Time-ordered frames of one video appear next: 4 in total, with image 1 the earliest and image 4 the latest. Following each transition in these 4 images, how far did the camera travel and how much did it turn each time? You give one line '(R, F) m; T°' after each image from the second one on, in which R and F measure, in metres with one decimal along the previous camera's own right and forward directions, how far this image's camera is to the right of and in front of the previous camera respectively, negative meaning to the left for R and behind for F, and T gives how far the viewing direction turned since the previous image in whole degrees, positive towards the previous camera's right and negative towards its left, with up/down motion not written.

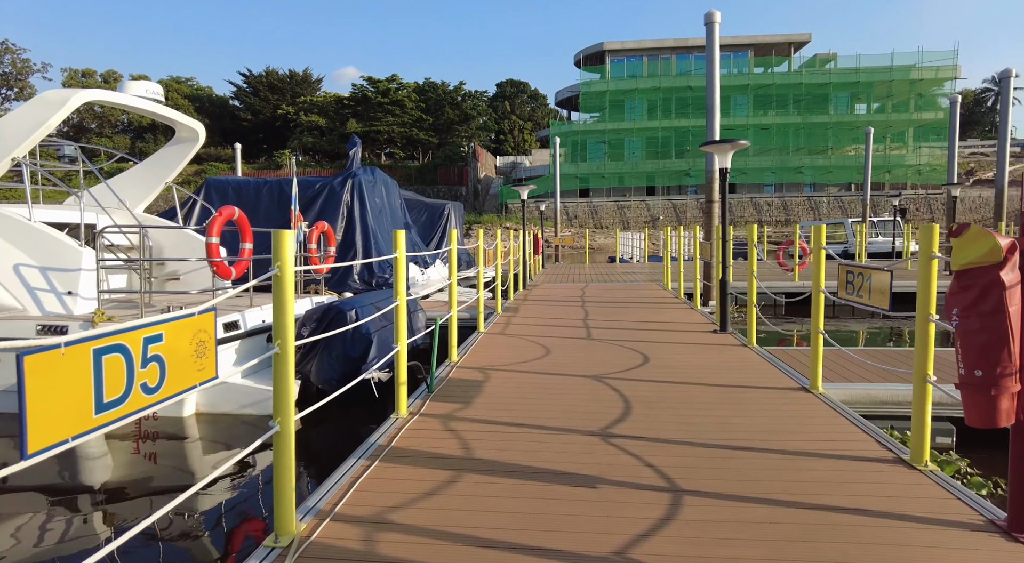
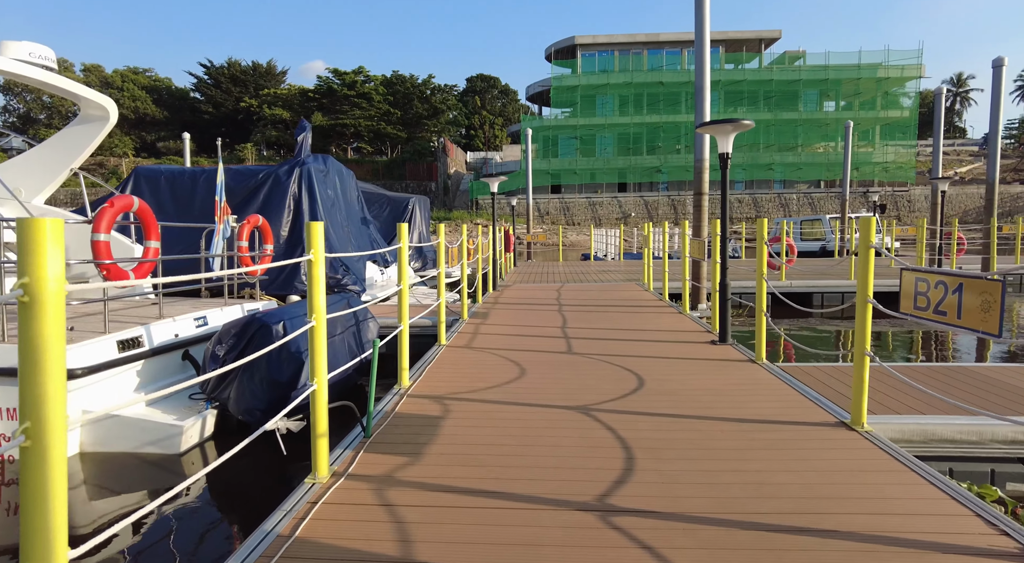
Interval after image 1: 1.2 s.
(0.0, +1.2) m; +2°
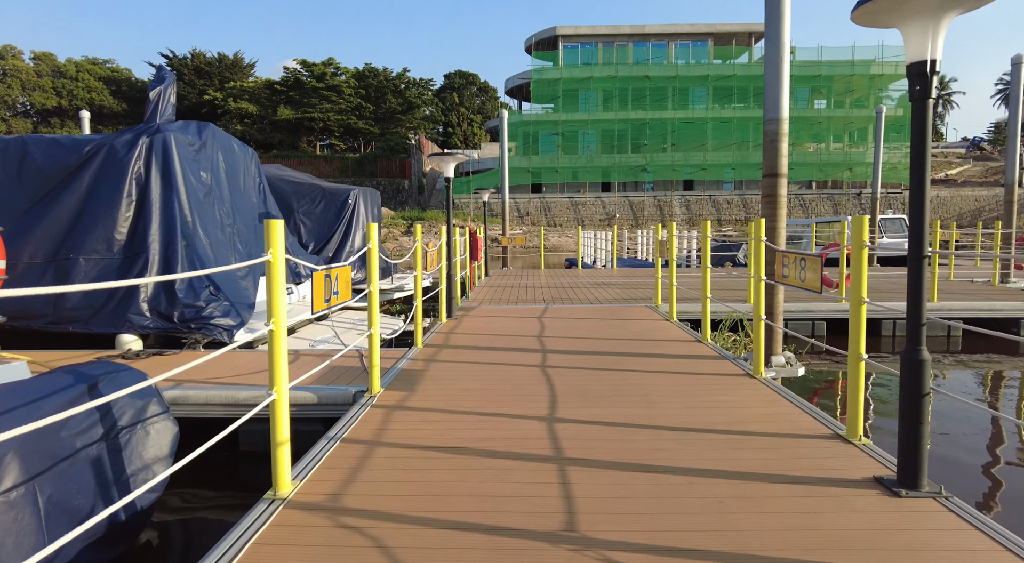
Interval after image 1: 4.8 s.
(+0.2, +3.8) m; +2°
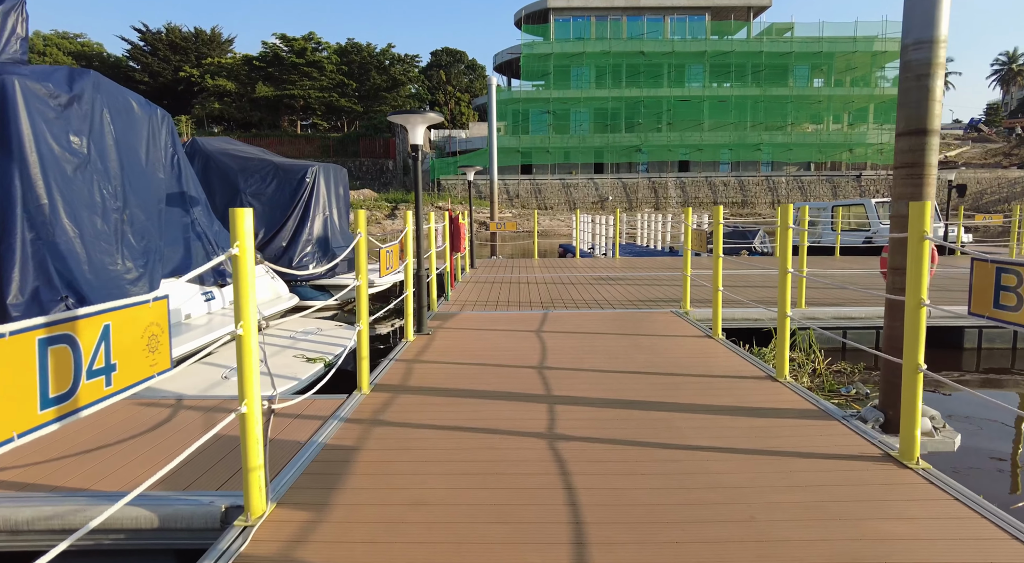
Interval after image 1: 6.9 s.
(0.0, +2.3) m; +1°
